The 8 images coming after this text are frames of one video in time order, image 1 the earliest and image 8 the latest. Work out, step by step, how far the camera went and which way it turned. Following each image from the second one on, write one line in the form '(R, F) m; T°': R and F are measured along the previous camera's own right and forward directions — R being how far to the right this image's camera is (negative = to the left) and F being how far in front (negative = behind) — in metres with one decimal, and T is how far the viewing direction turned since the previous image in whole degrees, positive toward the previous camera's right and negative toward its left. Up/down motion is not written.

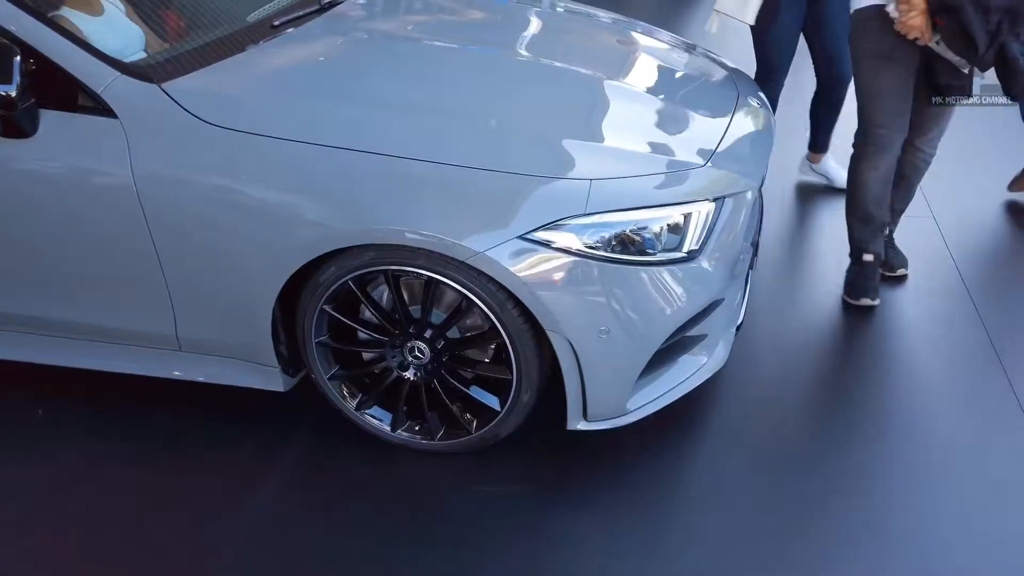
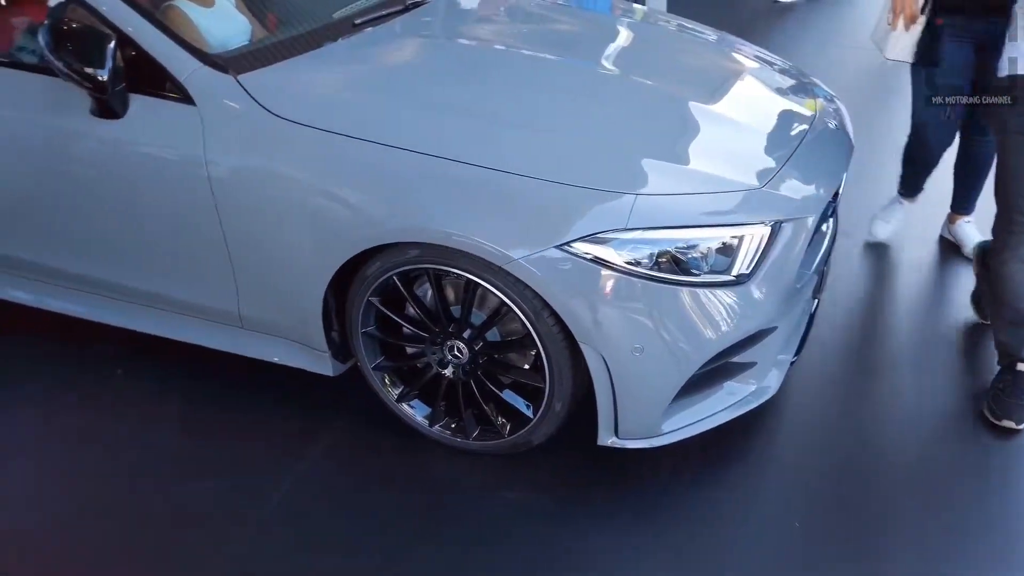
(+0.1, 0.0) m; -7°
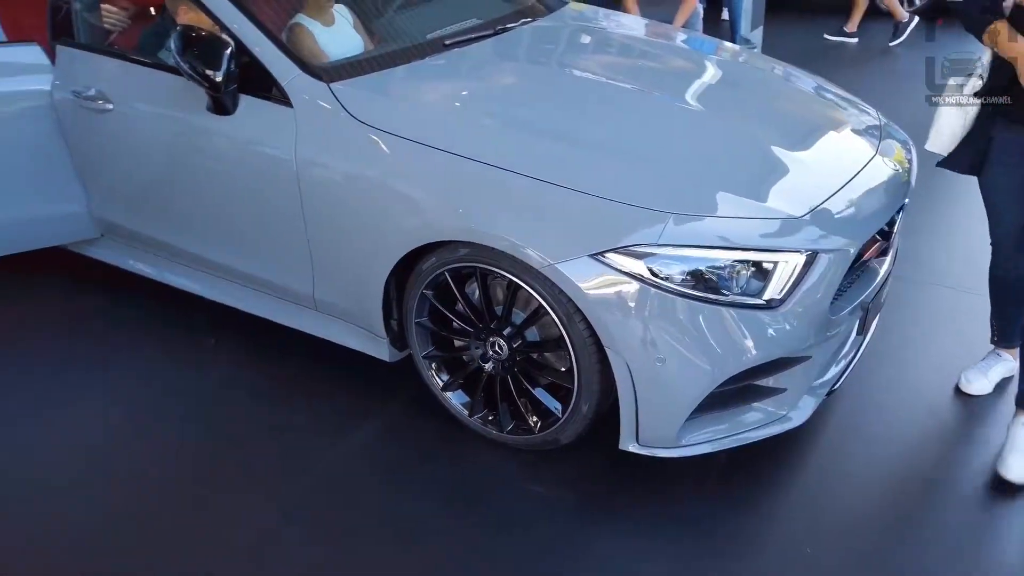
(+0.2, -0.1) m; -8°
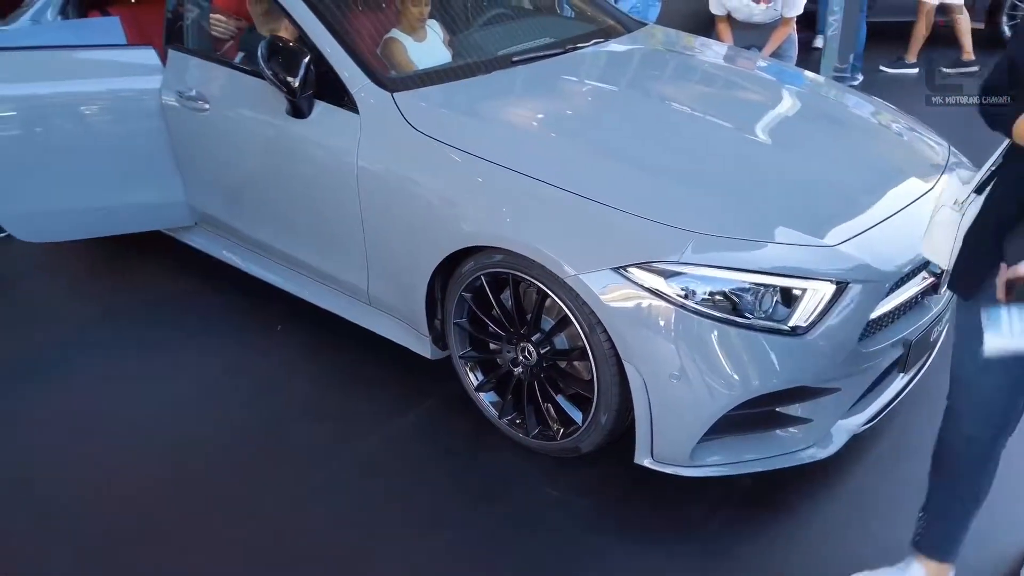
(+0.2, -0.1) m; -8°
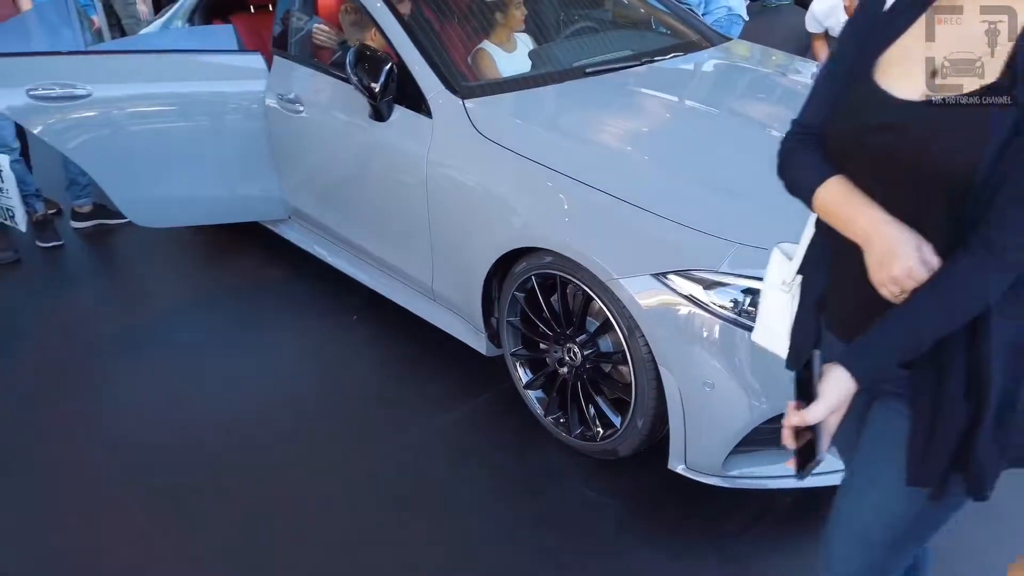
(+0.2, -0.1) m; -8°
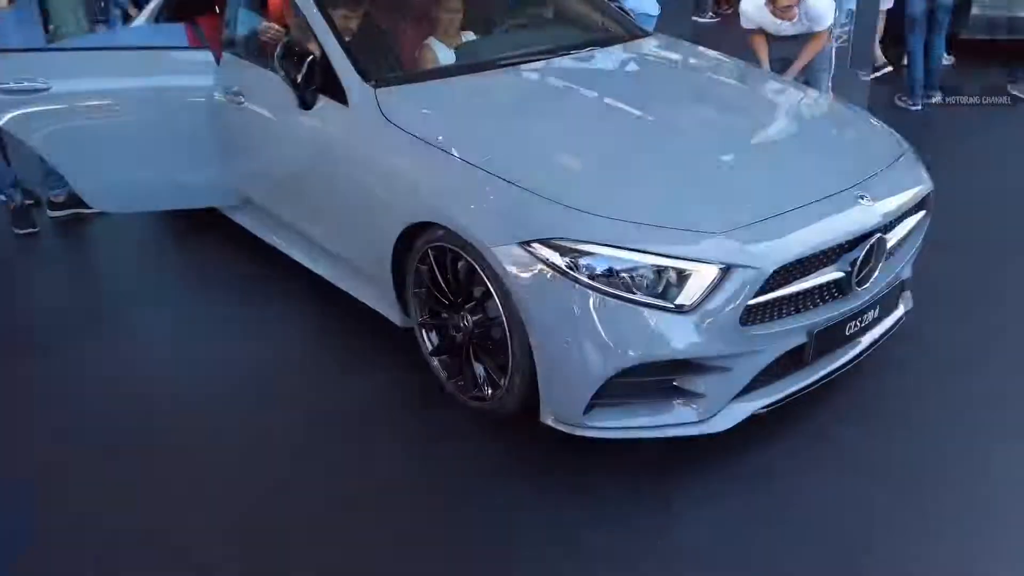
(+0.4, -0.2) m; -1°
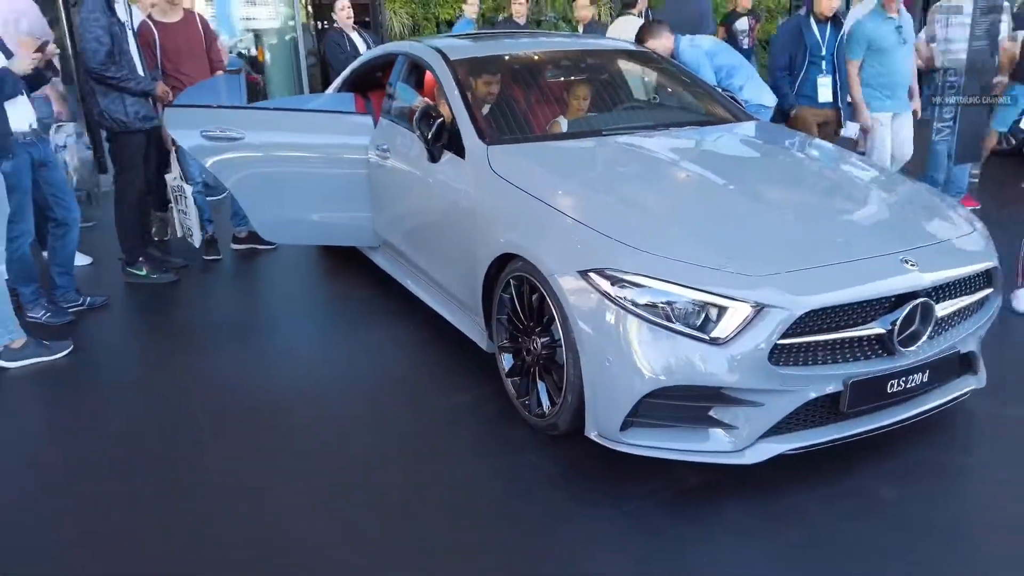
(+0.3, -0.3) m; -12°
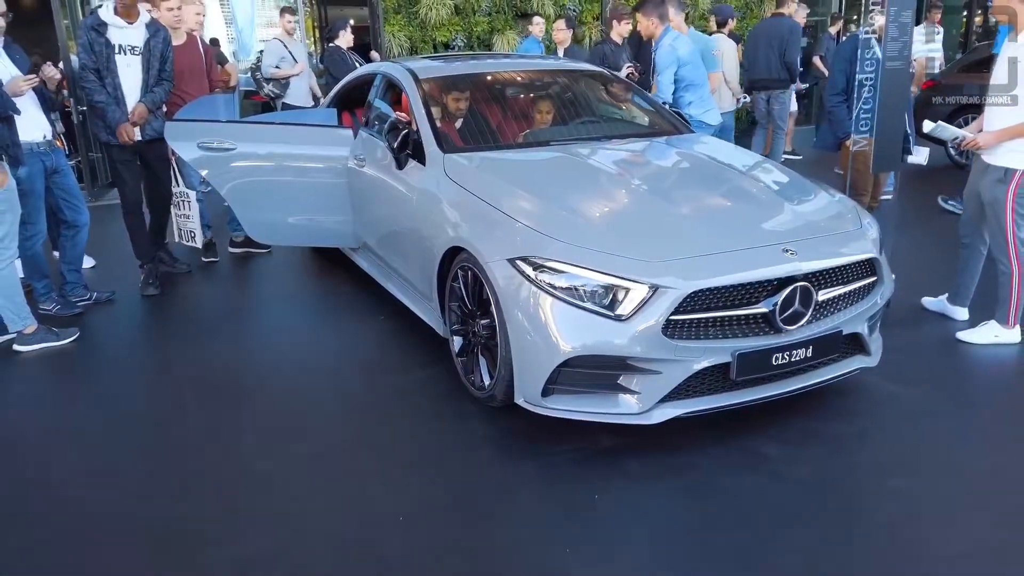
(+0.3, -0.4) m; -1°
